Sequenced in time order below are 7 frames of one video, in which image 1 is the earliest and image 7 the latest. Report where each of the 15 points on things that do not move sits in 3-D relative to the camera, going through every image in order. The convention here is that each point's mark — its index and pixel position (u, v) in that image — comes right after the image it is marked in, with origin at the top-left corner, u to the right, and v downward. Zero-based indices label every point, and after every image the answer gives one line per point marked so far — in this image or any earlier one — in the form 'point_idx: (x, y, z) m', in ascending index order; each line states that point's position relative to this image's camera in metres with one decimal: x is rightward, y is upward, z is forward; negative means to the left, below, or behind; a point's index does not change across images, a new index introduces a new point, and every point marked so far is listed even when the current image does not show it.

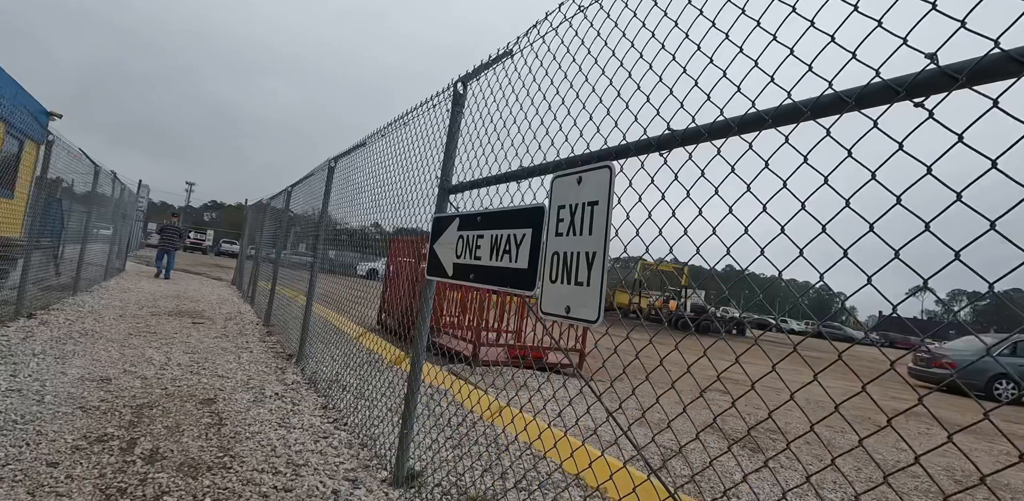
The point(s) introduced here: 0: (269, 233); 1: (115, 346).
0: (-4.5, +0.3, +8.9) m
1: (-3.1, -0.8, +3.7) m
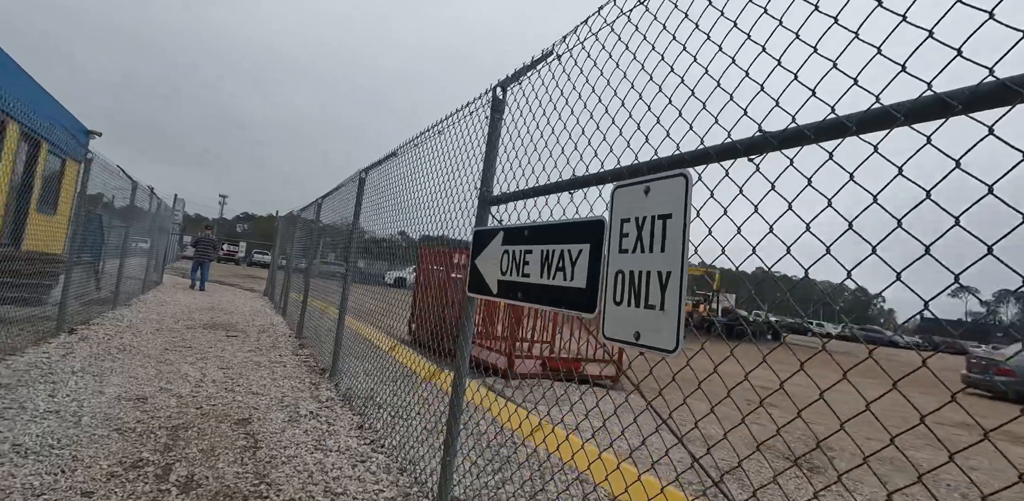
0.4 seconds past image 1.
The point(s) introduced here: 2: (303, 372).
0: (-4.0, +0.1, +8.9) m
1: (-2.8, -0.9, +3.7) m
2: (-1.8, -1.0, +4.0) m
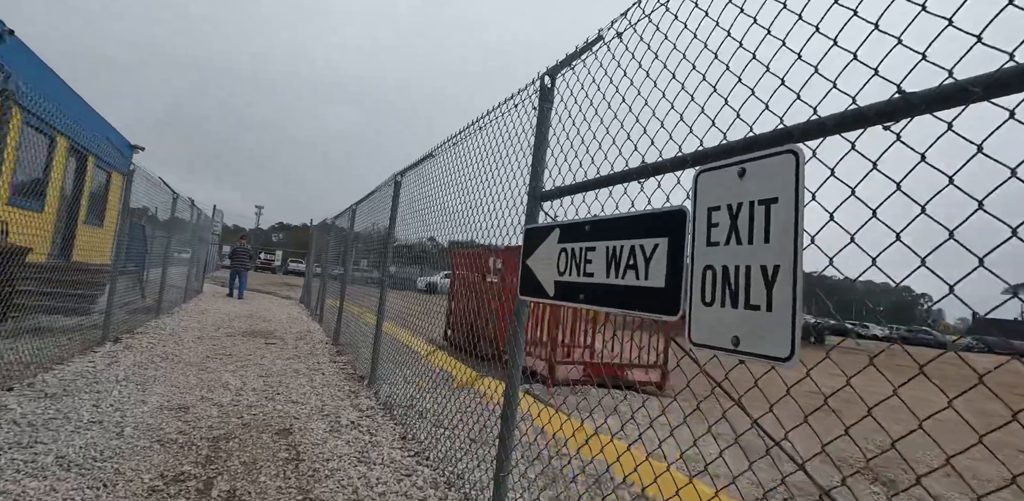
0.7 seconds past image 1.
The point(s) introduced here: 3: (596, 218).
0: (-3.4, 0.0, +9.0) m
1: (-2.5, -0.9, +3.7) m
2: (-1.4, -1.1, +3.9) m
3: (+0.3, +0.1, +1.6) m
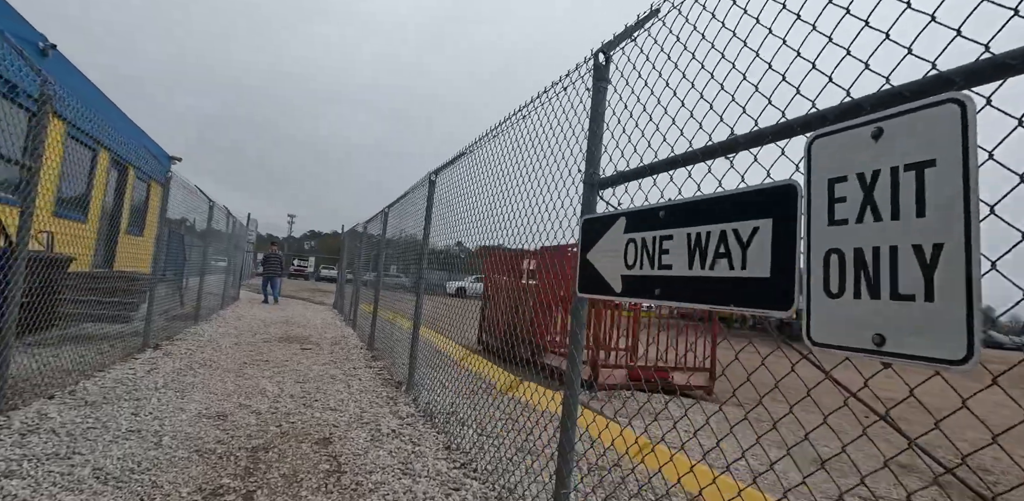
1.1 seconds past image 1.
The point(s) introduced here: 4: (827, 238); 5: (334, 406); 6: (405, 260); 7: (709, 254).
0: (-2.8, -0.1, +9.0) m
1: (-2.2, -1.0, +3.6) m
2: (-1.1, -1.1, +3.8) m
3: (+0.5, +0.1, +1.4) m
4: (+0.7, 0.0, +1.0) m
5: (-1.2, -1.0, +3.1) m
6: (-1.3, -0.1, +5.8) m
7: (+0.5, 0.0, +1.2) m
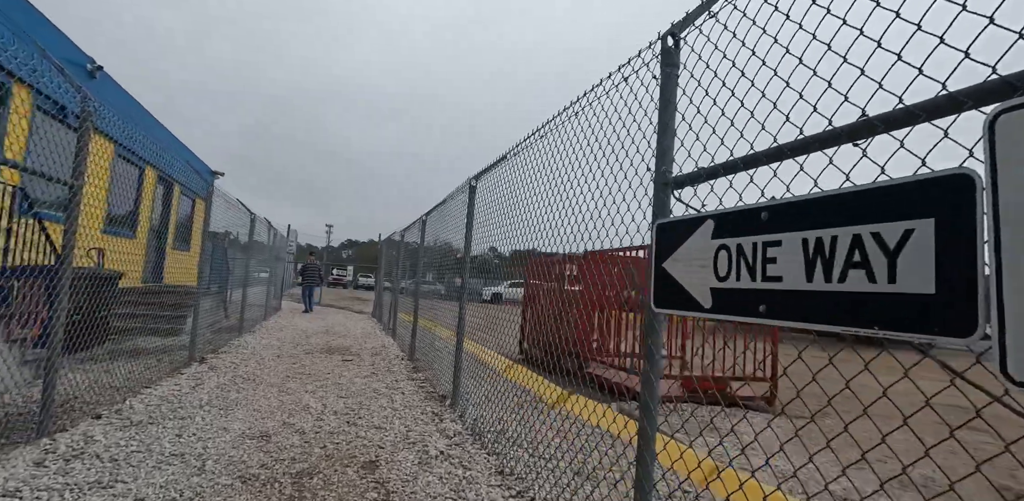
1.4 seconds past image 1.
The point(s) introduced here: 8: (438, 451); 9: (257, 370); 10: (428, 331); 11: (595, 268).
0: (-2.1, -0.3, +8.9) m
1: (-1.8, -1.1, +3.6) m
2: (-0.7, -1.2, +3.7) m
3: (+0.7, +0.1, +1.2) m
4: (+0.8, 0.0, +0.7) m
5: (-0.8, -1.1, +3.0) m
6: (-0.8, -0.2, +5.7) m
7: (+0.7, 0.0, +1.0) m
8: (-0.4, -1.1, +2.6) m
9: (-2.3, -1.1, +4.3) m
10: (-1.0, -1.0, +5.7) m
11: (+0.7, -0.2, +3.9) m
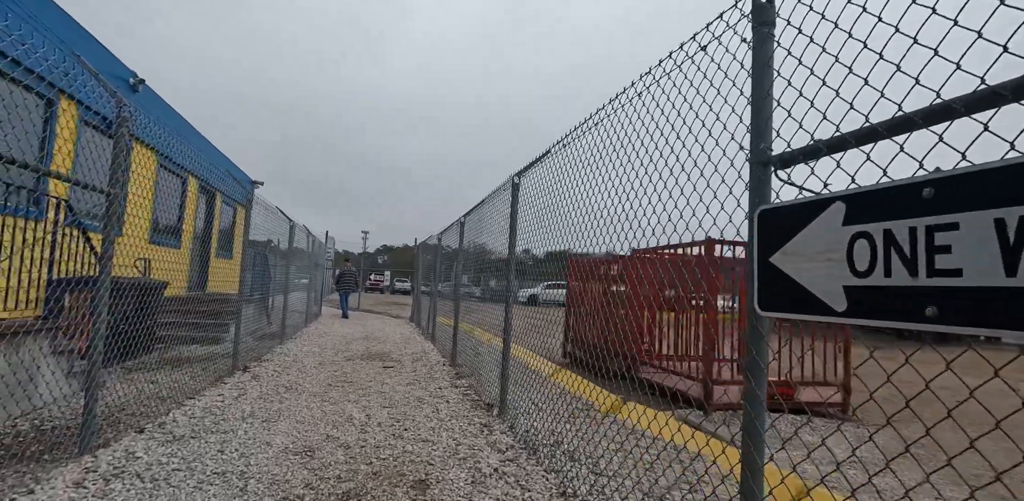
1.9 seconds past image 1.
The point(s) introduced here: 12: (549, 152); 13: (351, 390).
0: (-1.4, -0.3, +8.8) m
1: (-1.4, -1.1, +3.5) m
2: (-0.3, -1.2, +3.5) m
3: (+0.8, +0.2, +0.9) m
4: (+1.0, +0.1, +0.5) m
5: (-0.5, -1.1, +2.8) m
6: (-0.3, -0.2, +5.5) m
7: (+0.9, 0.0, +0.7) m
8: (-0.1, -1.1, +2.4) m
9: (-1.9, -1.1, +4.2) m
10: (-0.5, -1.0, +5.5) m
11: (+1.0, -0.1, +3.6) m
12: (+0.3, +0.8, +3.6) m
13: (-1.3, -1.2, +3.9) m
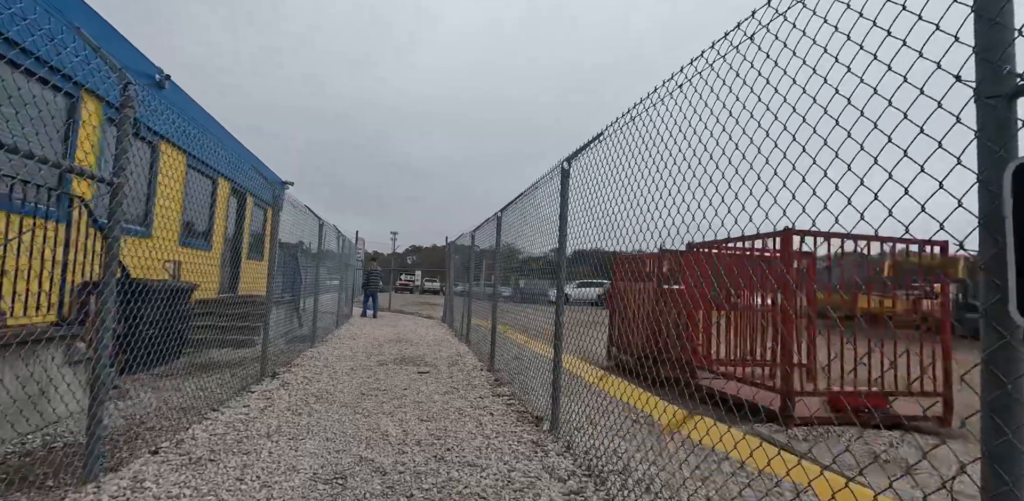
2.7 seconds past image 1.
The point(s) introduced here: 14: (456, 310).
0: (-0.7, -0.3, +8.5) m
1: (-1.1, -1.1, +3.1) m
2: (0.0, -1.1, +3.1) m
3: (+1.0, +0.2, +0.4) m
4: (+1.1, +0.1, 0.0) m
5: (-0.2, -1.1, +2.4) m
6: (+0.1, -0.2, +5.1) m
7: (+1.0, +0.1, +0.3) m
8: (+0.2, -1.1, +2.0) m
9: (-1.5, -1.1, +3.9) m
10: (0.0, -1.0, +5.2) m
11: (+1.3, -0.1, +3.2) m
12: (+0.6, +0.8, +3.1) m
13: (-1.0, -1.1, +3.6) m
14: (-1.2, -1.2, +9.8) m
